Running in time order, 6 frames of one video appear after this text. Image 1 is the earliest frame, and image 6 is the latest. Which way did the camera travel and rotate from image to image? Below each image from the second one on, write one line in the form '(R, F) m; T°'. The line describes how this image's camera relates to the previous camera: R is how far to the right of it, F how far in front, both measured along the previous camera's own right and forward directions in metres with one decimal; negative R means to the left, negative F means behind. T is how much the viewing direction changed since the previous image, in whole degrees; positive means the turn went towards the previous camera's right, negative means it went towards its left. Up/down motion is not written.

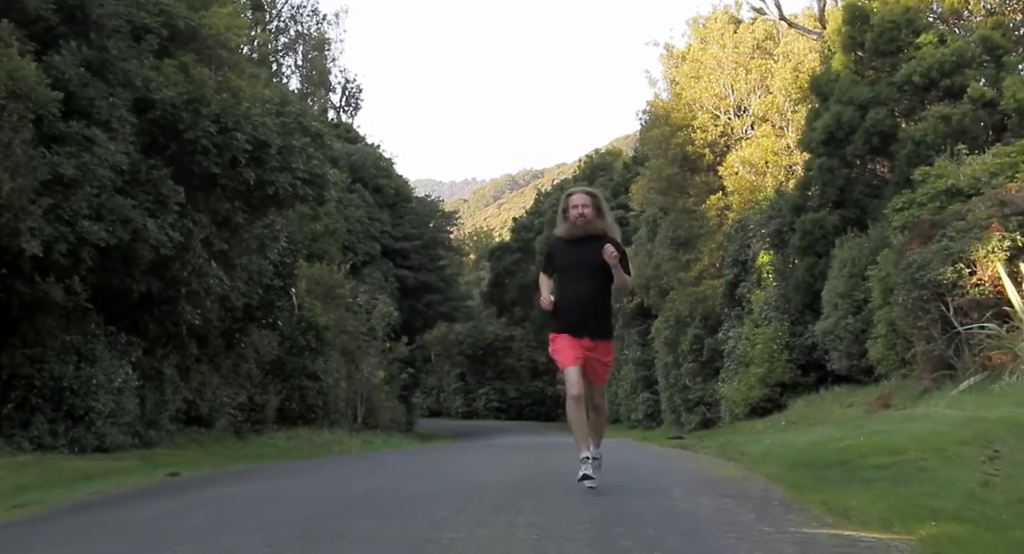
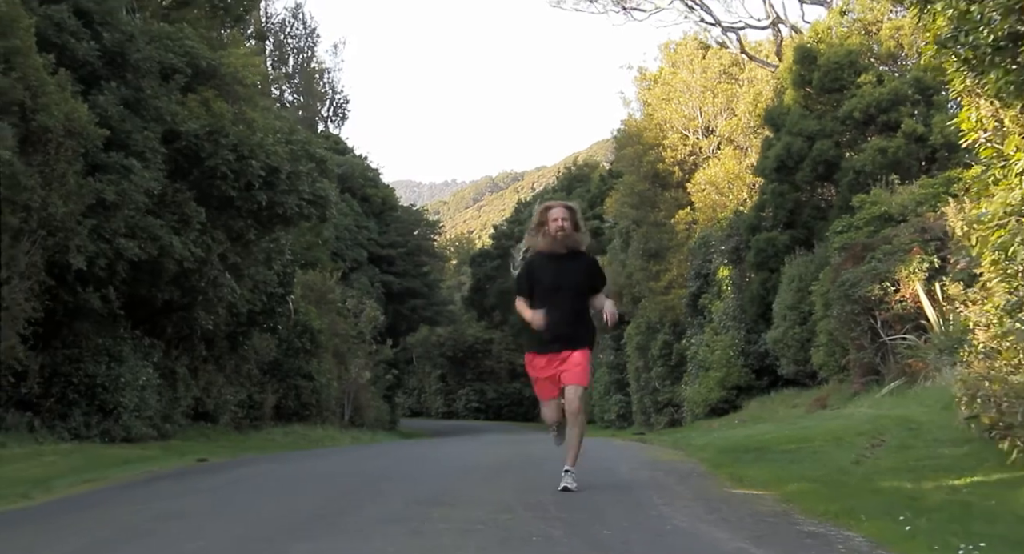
(0.0, -2.0) m; +1°
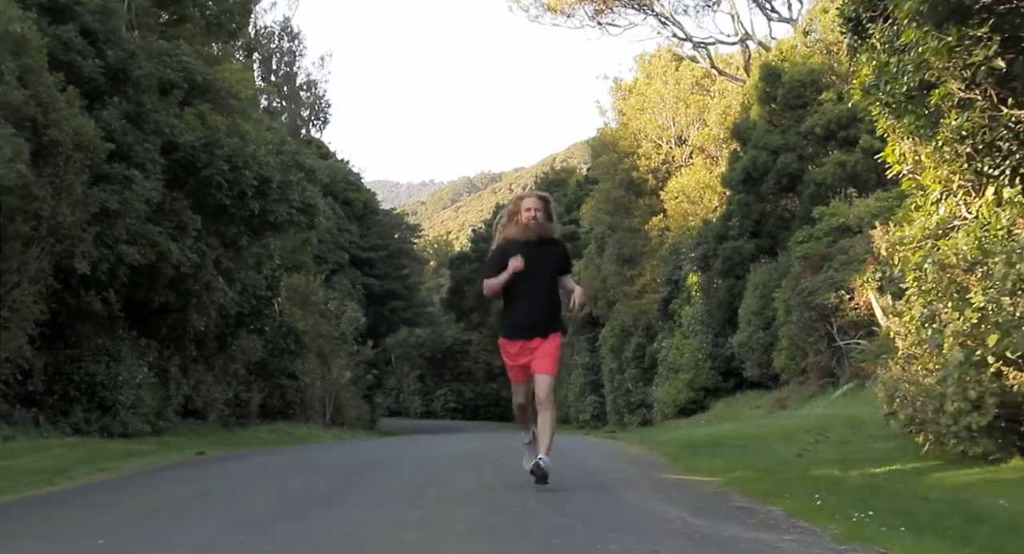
(0.0, -1.0) m; +1°
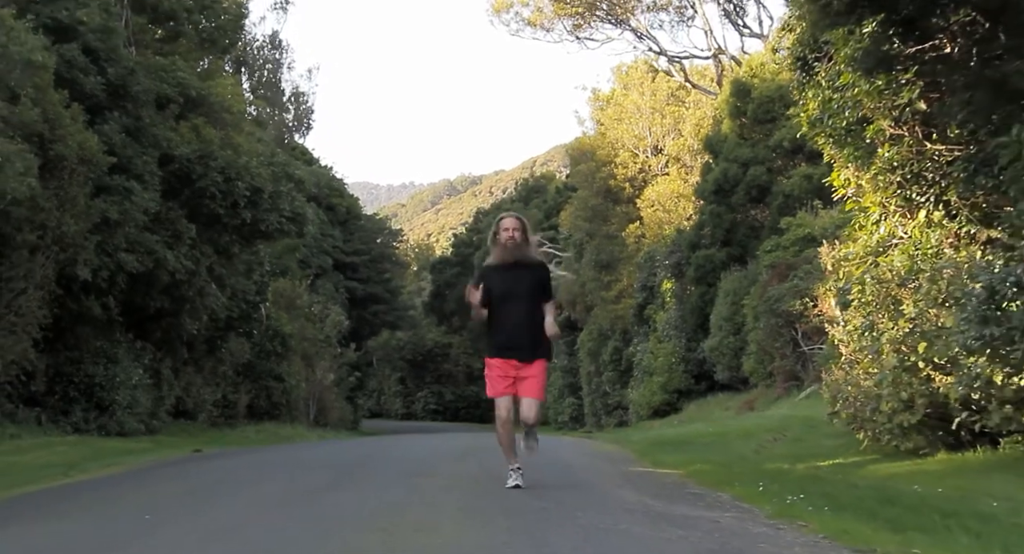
(0.0, -0.9) m; +1°
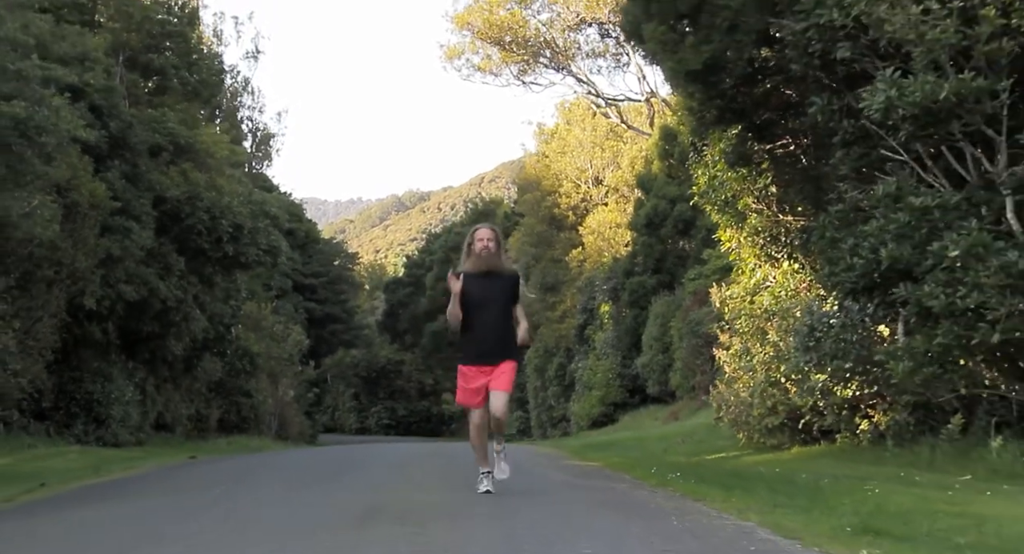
(-0.1, -2.6) m; +3°
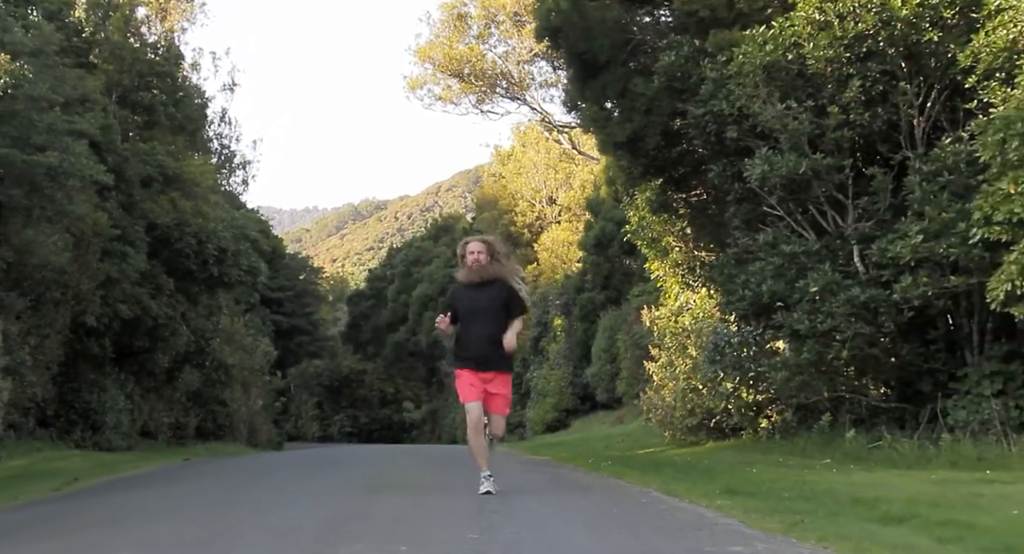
(-0.1, -2.3) m; +2°
